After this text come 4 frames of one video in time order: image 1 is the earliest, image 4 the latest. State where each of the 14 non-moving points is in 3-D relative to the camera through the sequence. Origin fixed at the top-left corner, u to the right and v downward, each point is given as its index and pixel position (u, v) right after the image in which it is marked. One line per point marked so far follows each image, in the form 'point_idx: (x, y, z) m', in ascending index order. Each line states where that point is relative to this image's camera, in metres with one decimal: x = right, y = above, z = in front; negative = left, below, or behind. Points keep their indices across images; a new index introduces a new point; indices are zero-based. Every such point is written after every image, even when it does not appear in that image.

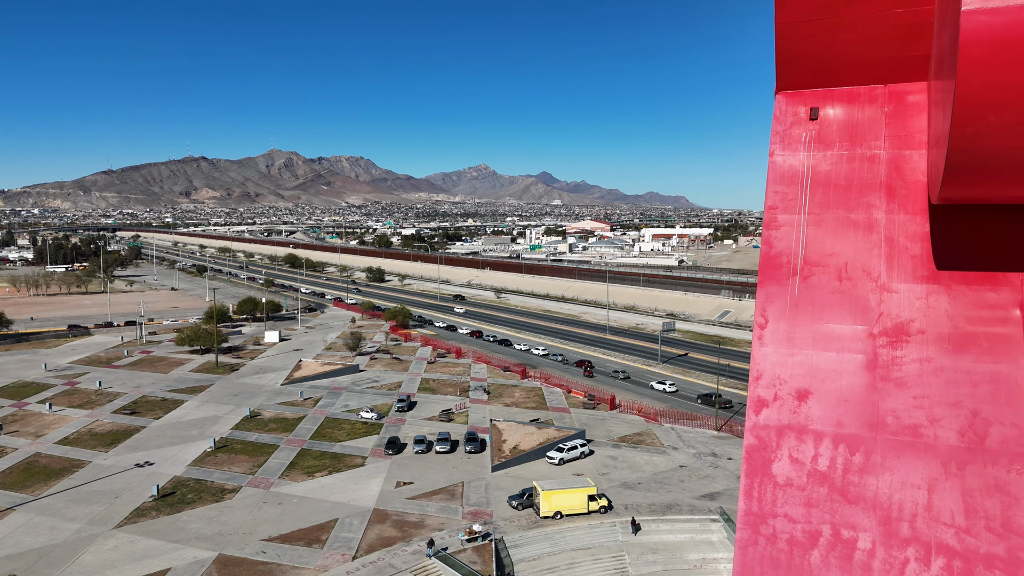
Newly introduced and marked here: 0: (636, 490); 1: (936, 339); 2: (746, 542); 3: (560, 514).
0: (+3.2, -5.2, +18.8) m
1: (+2.4, -0.3, +4.1) m
2: (+1.3, -1.4, +4.1) m
3: (+1.1, -5.2, +16.8) m
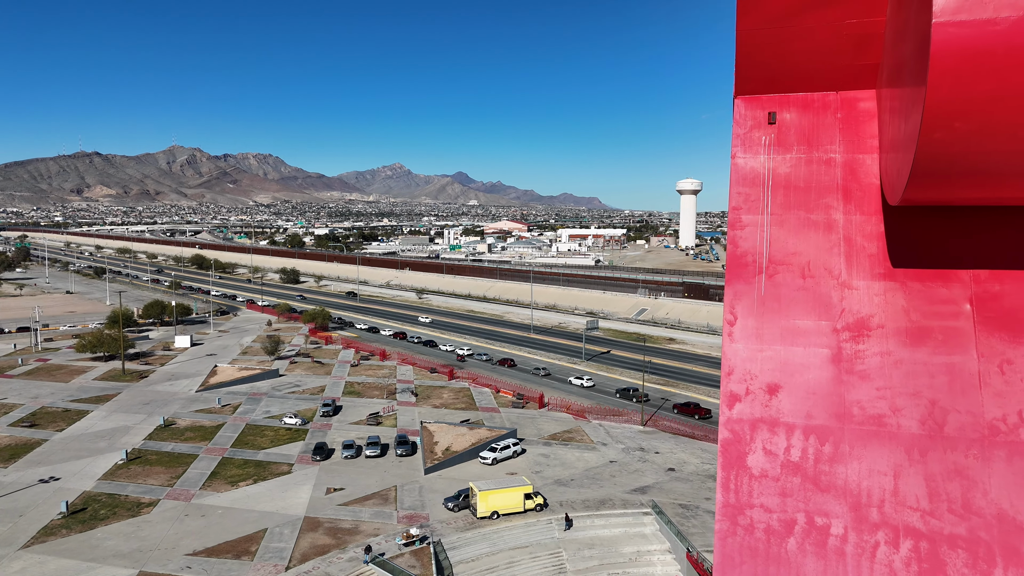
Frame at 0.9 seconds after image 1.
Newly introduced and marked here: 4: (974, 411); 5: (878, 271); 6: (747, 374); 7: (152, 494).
0: (+1.5, -5.2, +19.0) m
1: (+2.3, -0.3, +4.4) m
2: (+1.2, -1.4, +4.2) m
3: (-0.3, -5.2, +16.8) m
4: (+2.6, -0.7, +4.1) m
5: (+2.3, +0.1, +4.5) m
6: (+1.5, -0.5, +4.5) m
7: (-9.6, -5.5, +19.3) m
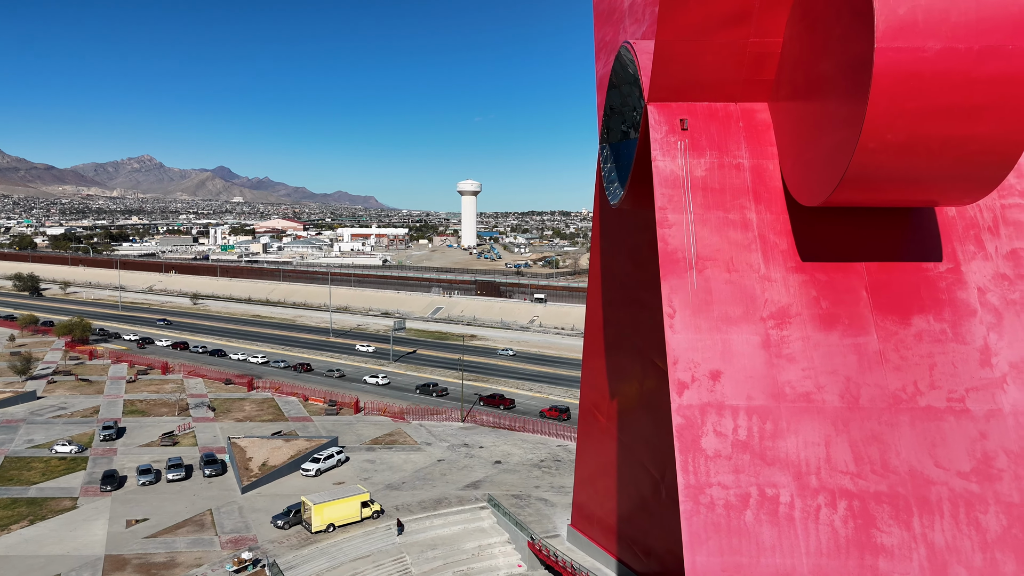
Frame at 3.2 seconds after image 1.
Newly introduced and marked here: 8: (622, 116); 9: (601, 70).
0: (-2.9, -5.2, +18.7) m
1: (+2.0, -0.2, +4.9) m
2: (+1.1, -1.4, +4.5) m
3: (-4.0, -5.3, +16.1) m
4: (+2.4, -0.6, +4.7) m
5: (+2.0, +0.2, +5.1) m
6: (+1.2, -0.5, +4.8) m
7: (-13.5, -5.8, +15.8) m
8: (+1.2, +2.0, +8.2) m
9: (+1.3, +3.1, +10.3) m
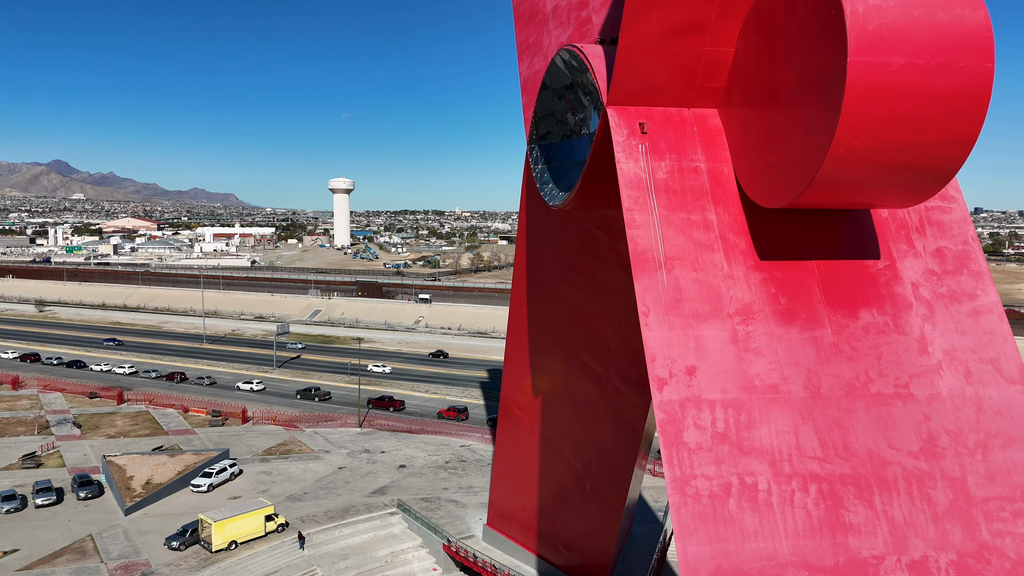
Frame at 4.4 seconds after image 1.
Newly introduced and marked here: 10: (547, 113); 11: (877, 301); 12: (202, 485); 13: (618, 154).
0: (-5.2, -5.3, +18.0) m
1: (+1.9, -0.2, +5.2) m
2: (+1.0, -1.4, +4.6) m
3: (-5.9, -5.4, +15.2) m
4: (+2.3, -0.6, +5.1) m
5: (+1.8, +0.2, +5.4) m
6: (+1.1, -0.5, +5.0) m
7: (-15.2, -6.0, +13.3) m
8: (+0.5, +2.0, +8.3) m
9: (+0.2, +3.1, +10.3) m
10: (+0.5, +2.1, +8.6) m
11: (+2.7, -0.1, +5.4) m
12: (-8.0, -5.1, +18.7) m
13: (+0.8, +1.0, +5.6) m
